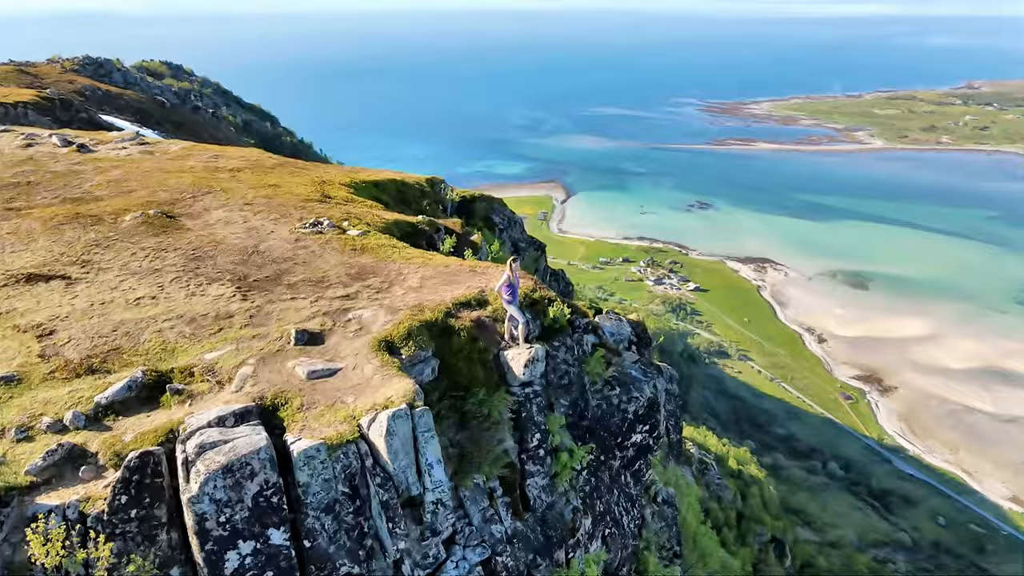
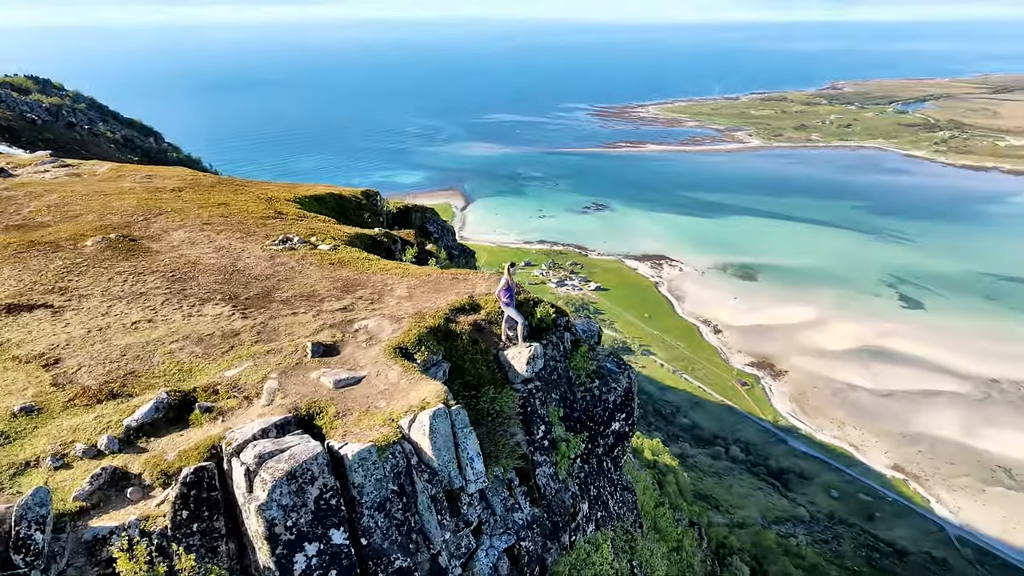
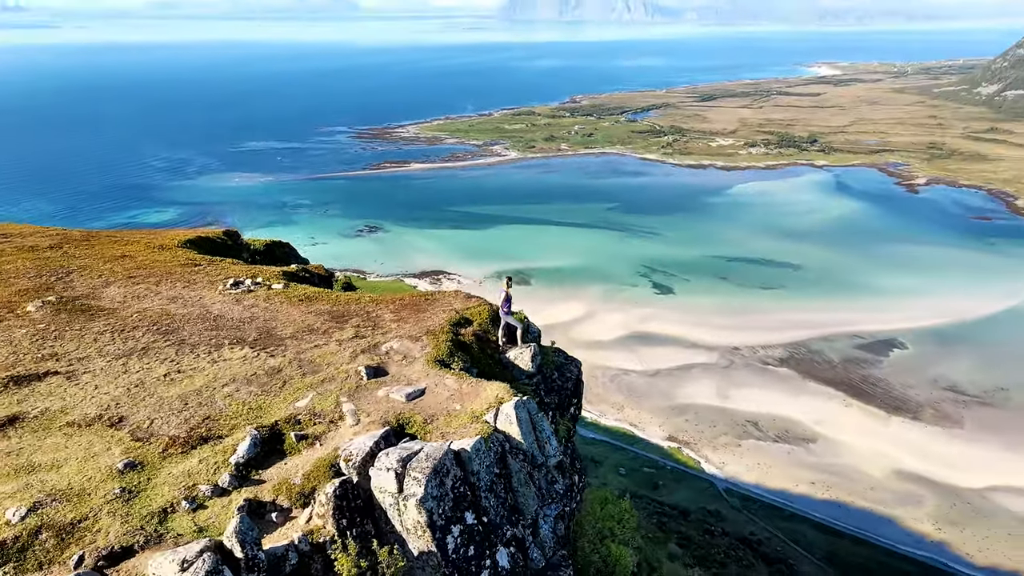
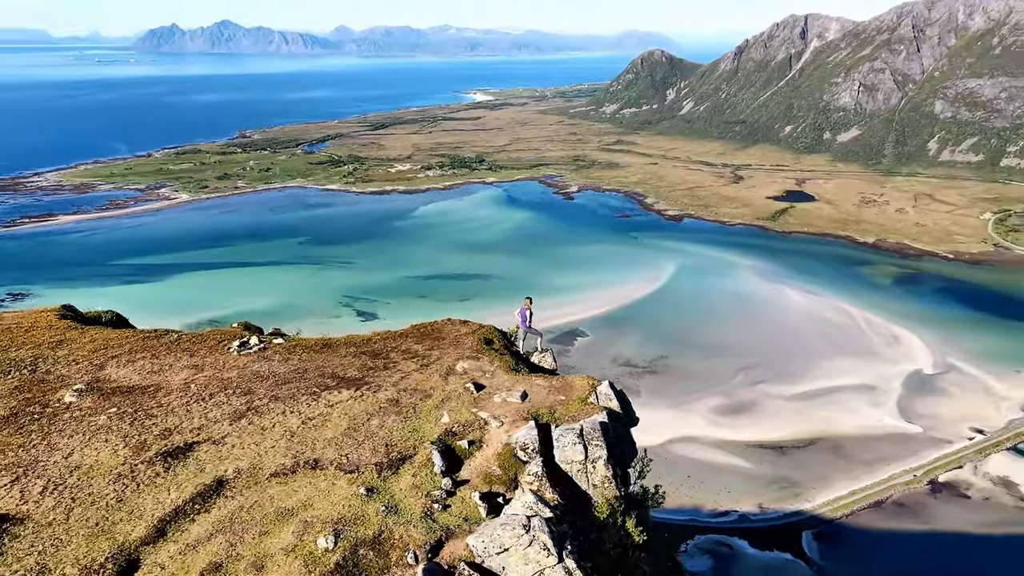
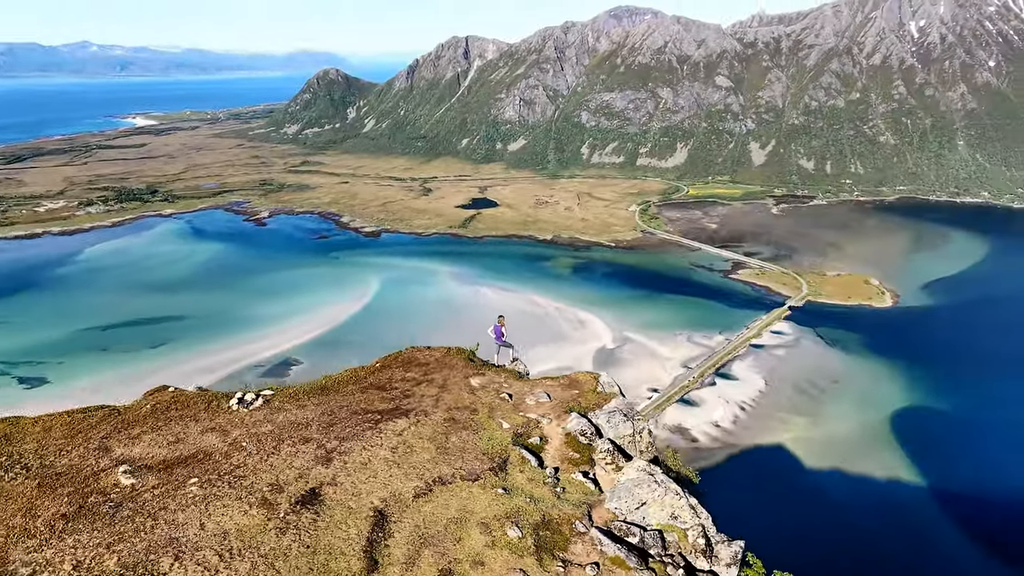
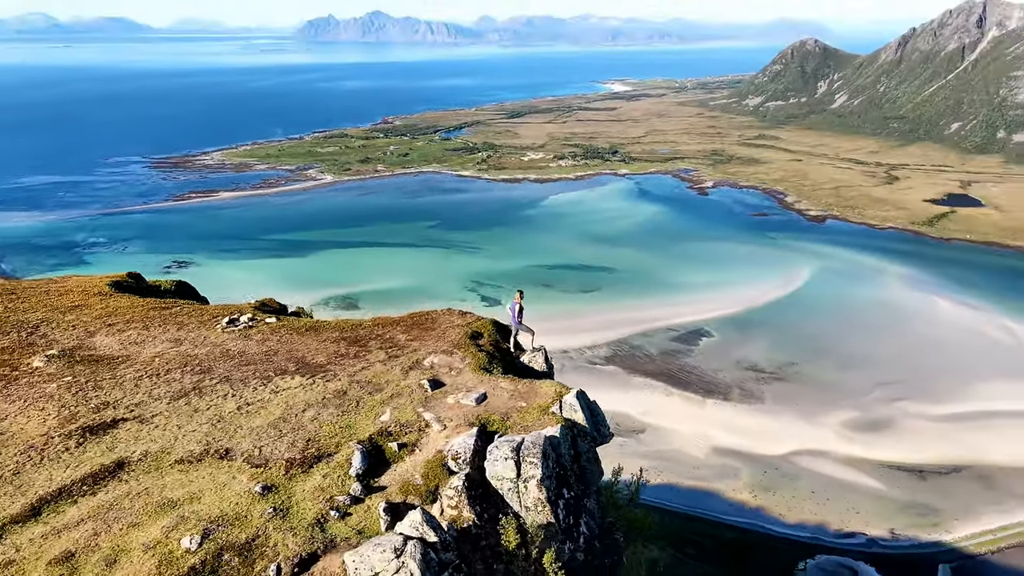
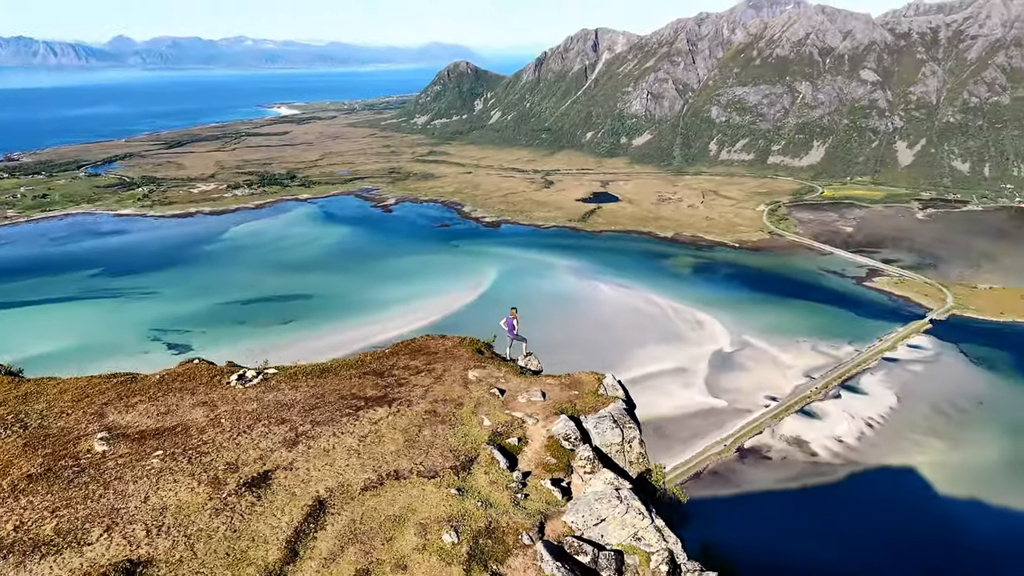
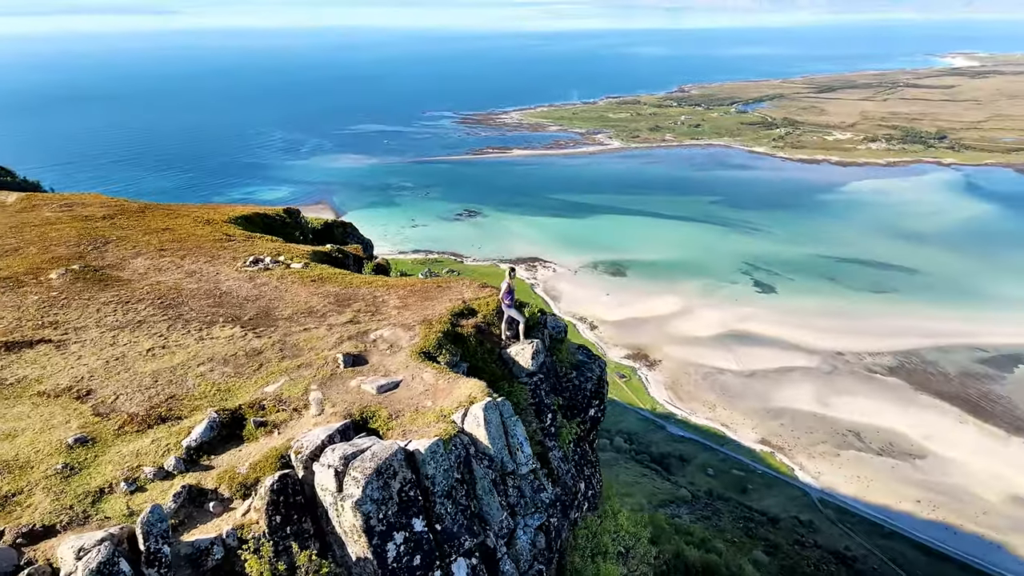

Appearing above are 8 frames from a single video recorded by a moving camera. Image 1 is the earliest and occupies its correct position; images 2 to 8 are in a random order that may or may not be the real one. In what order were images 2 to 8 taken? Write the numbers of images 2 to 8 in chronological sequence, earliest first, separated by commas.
2, 8, 3, 6, 4, 7, 5
